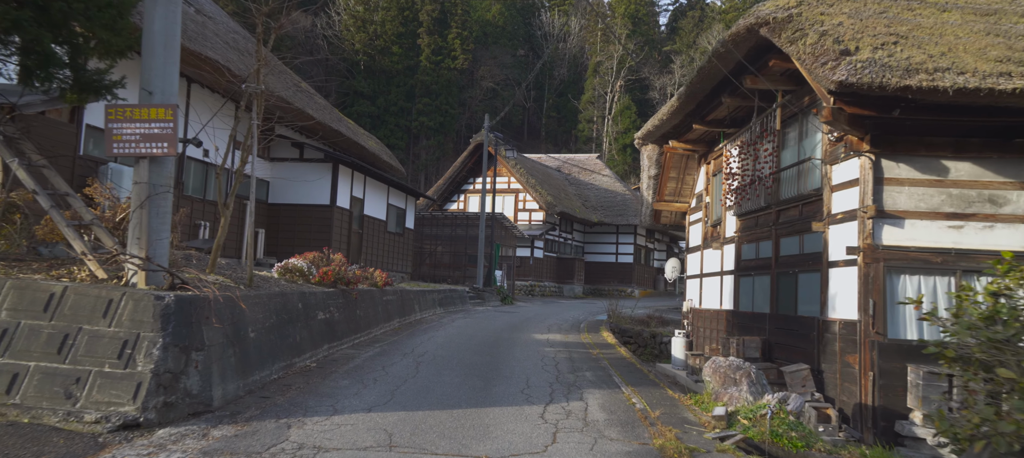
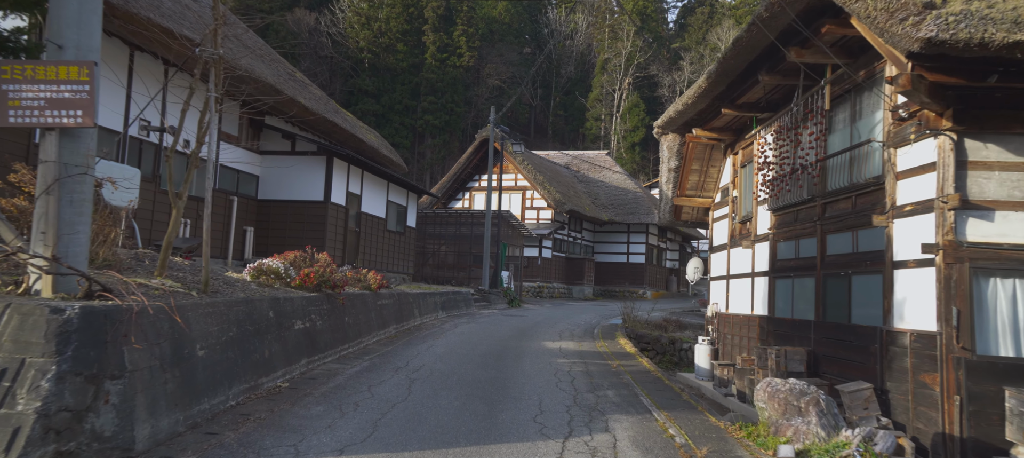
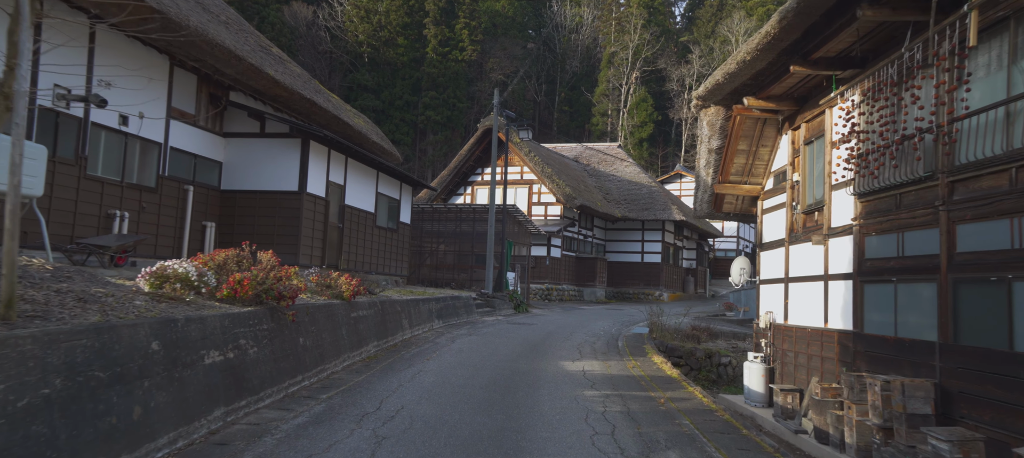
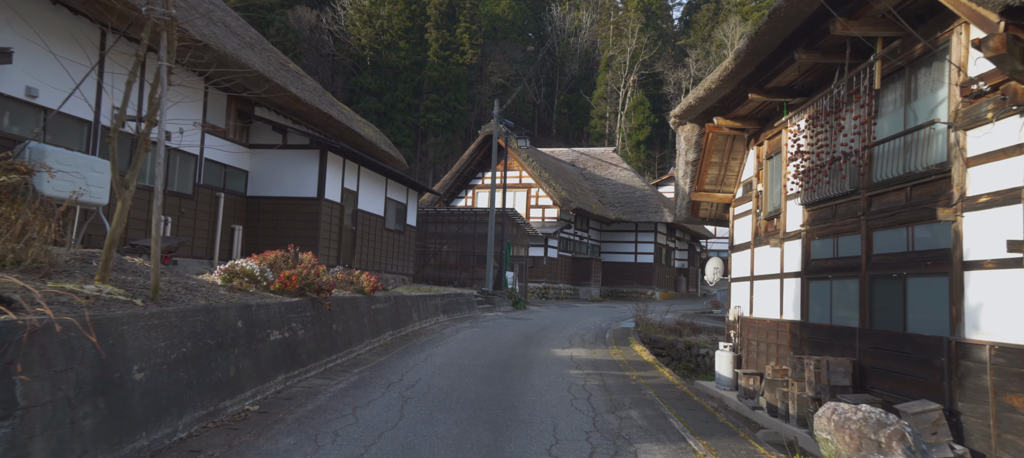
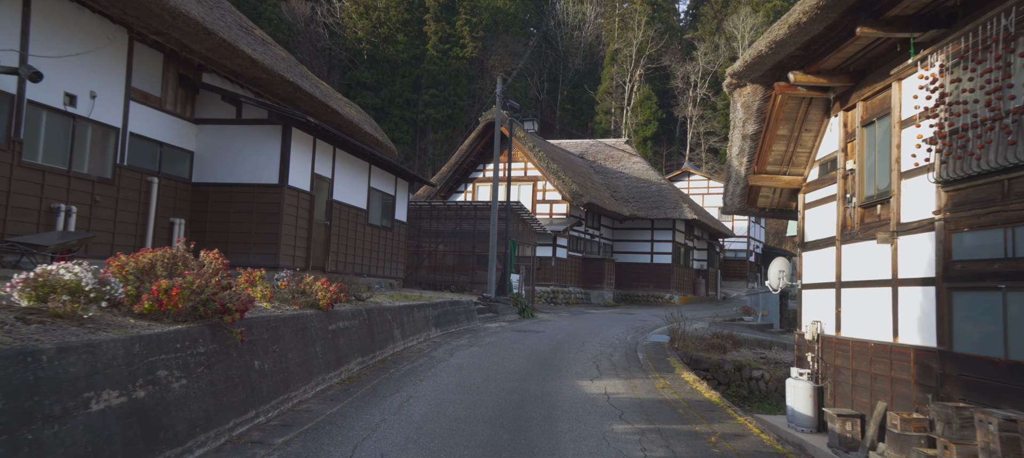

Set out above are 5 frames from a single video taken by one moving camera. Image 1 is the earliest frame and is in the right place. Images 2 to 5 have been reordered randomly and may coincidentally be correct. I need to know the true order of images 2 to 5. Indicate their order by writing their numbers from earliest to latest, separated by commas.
2, 4, 3, 5
